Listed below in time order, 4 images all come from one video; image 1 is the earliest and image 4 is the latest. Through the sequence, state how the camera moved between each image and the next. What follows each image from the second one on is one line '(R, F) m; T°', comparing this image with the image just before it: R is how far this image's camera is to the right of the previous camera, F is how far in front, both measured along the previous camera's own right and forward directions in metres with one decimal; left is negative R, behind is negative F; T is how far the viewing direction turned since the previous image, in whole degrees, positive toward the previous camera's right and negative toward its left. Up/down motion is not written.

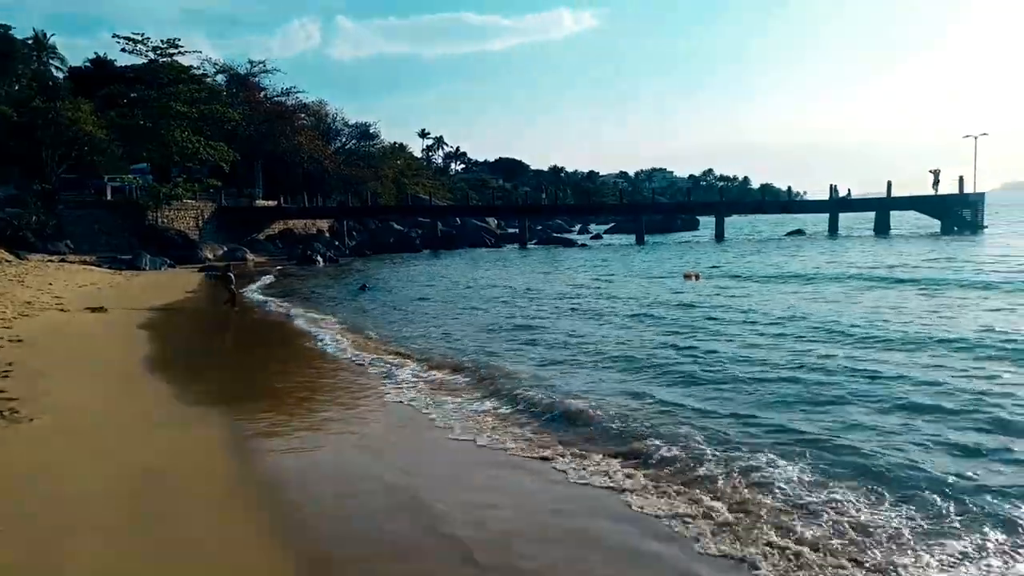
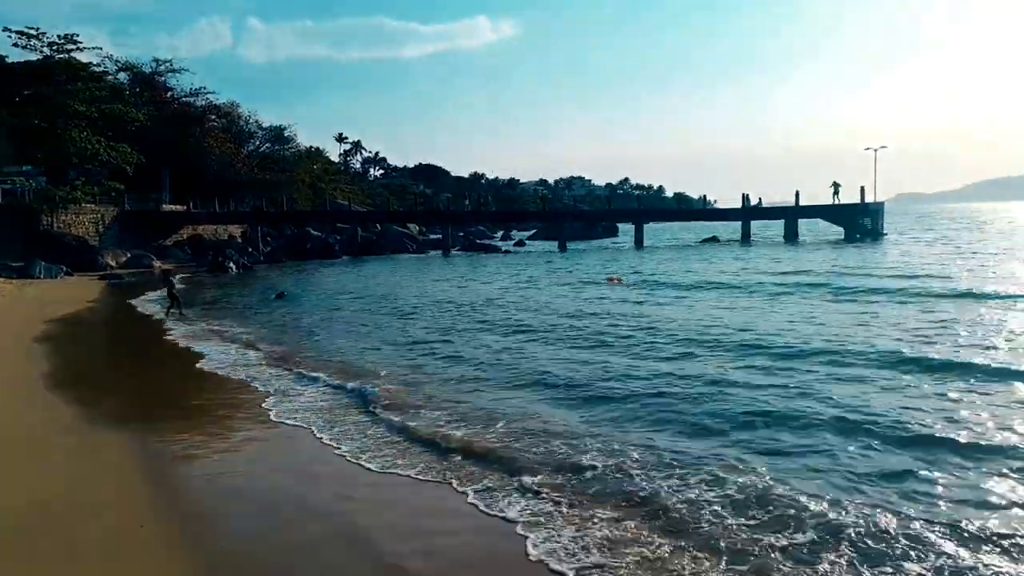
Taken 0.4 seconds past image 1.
(-0.1, +0.1) m; +6°
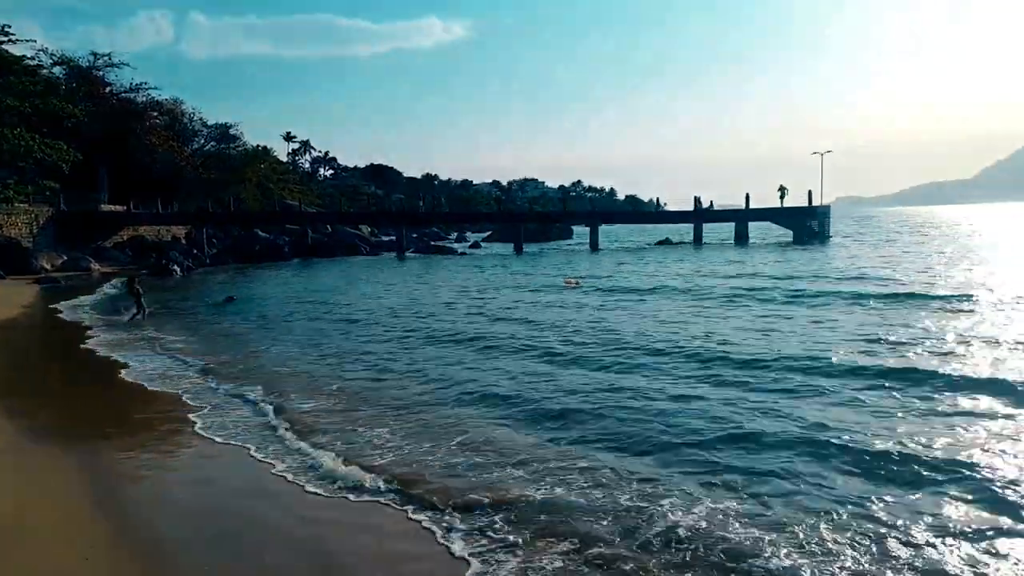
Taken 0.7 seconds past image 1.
(-0.1, +0.1) m; +4°
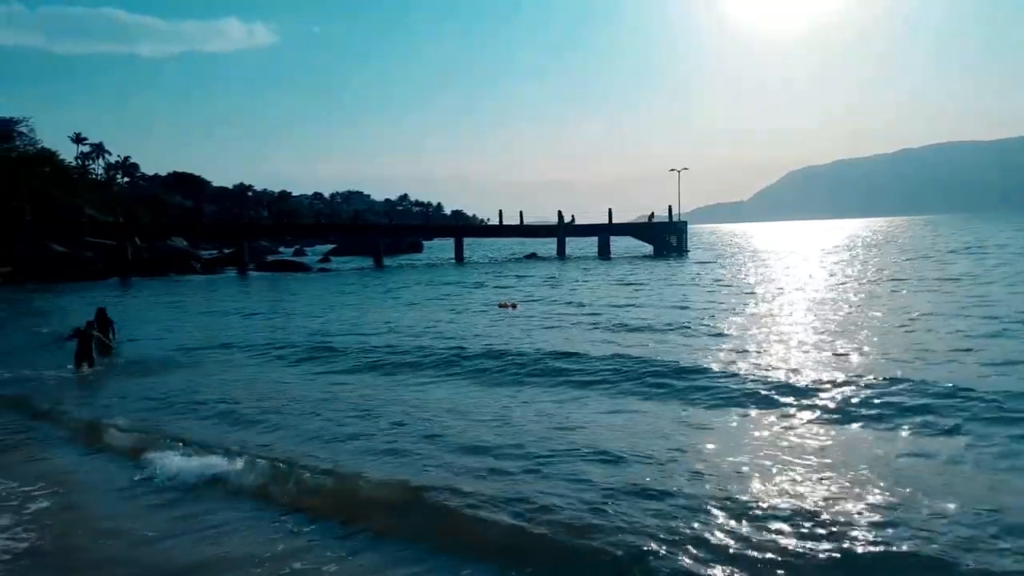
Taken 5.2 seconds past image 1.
(-1.4, +1.2) m; +15°
